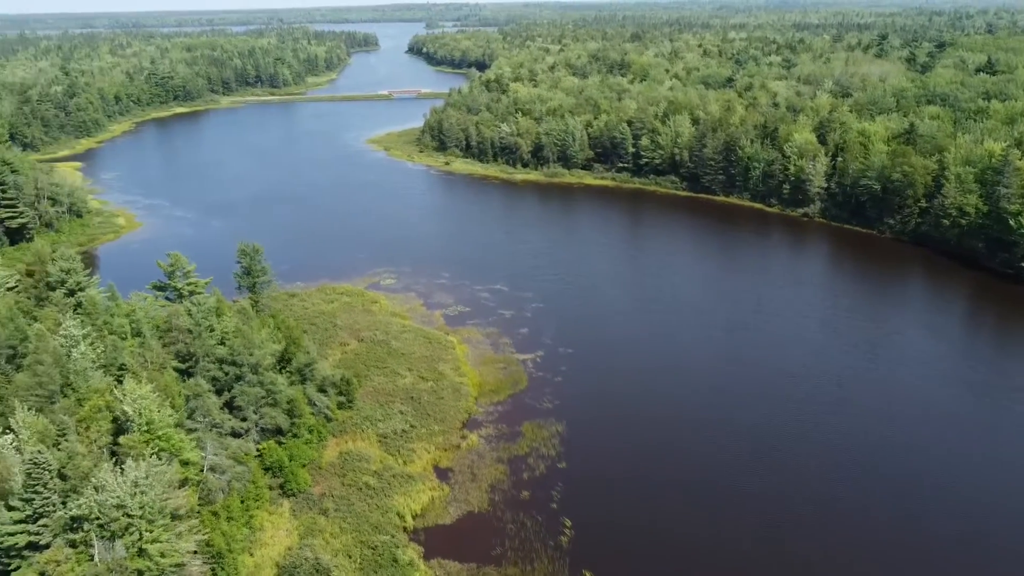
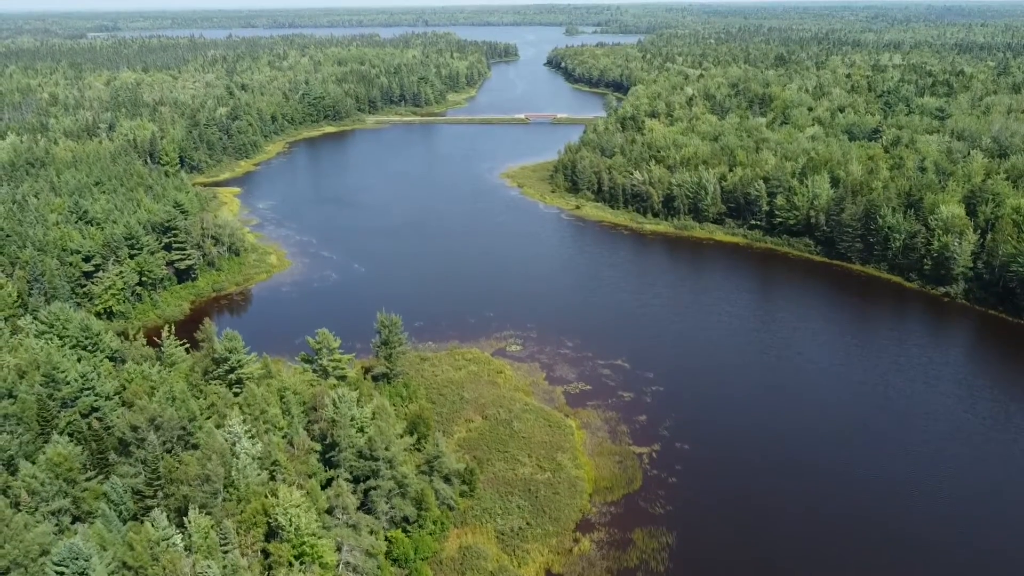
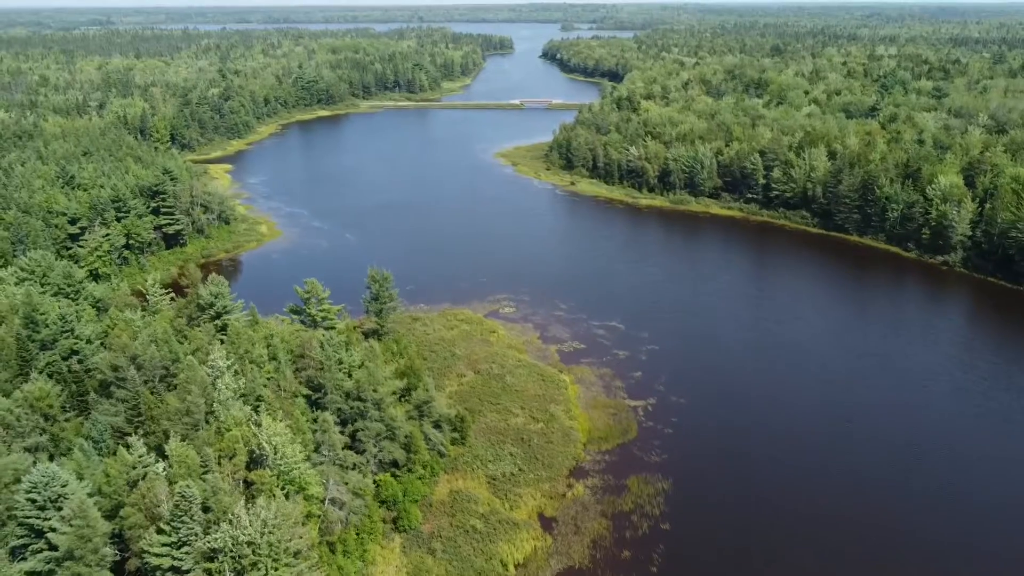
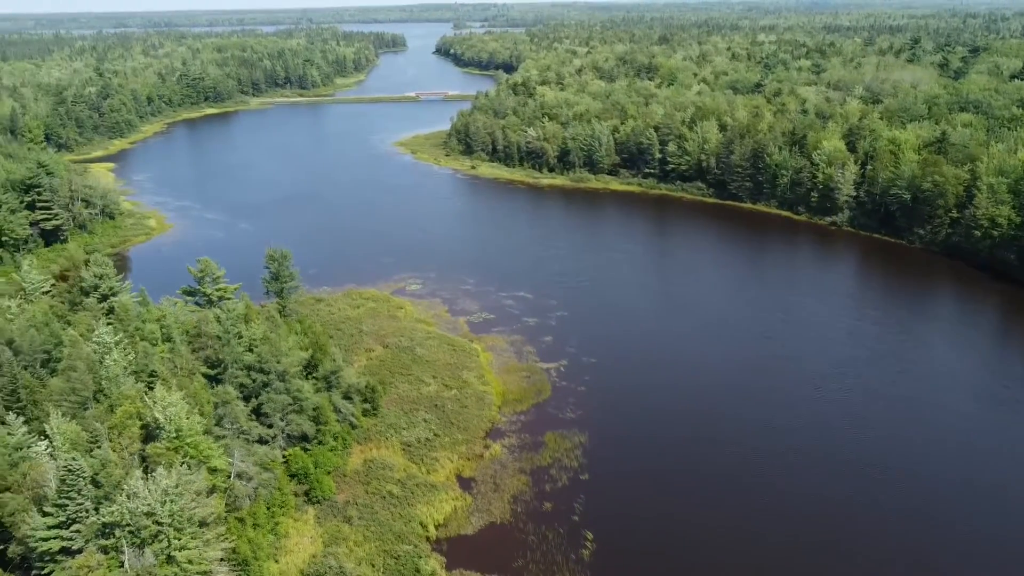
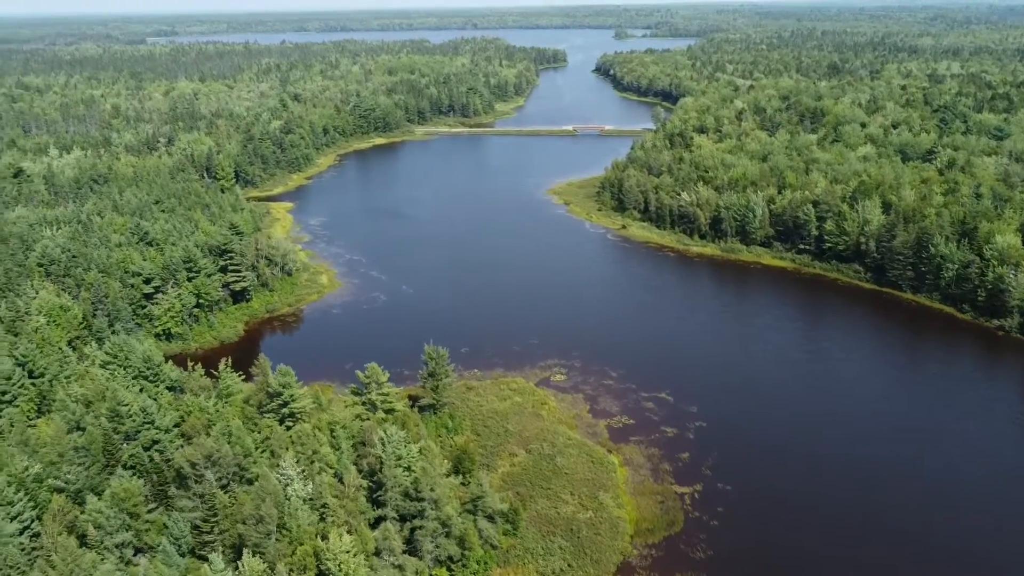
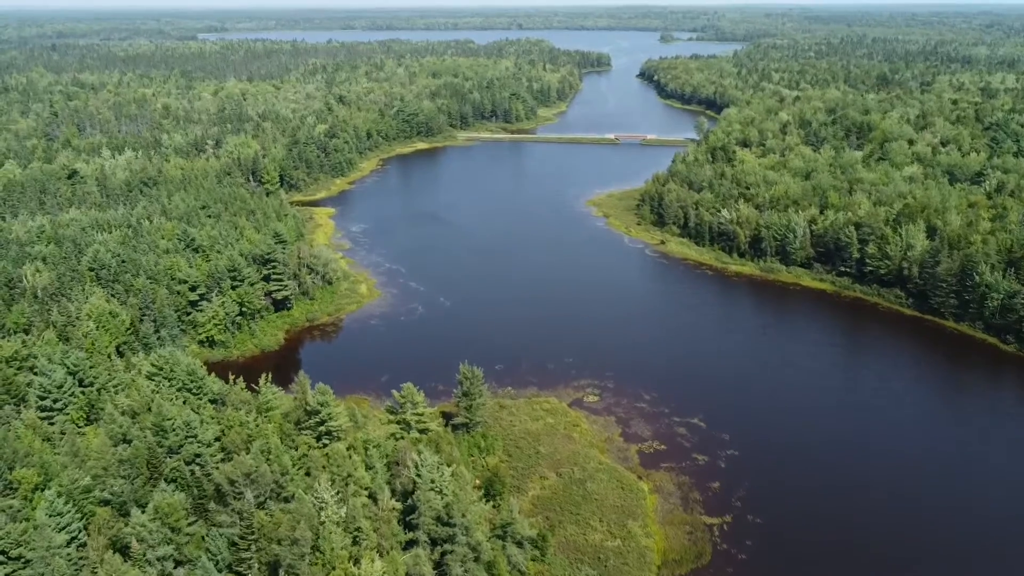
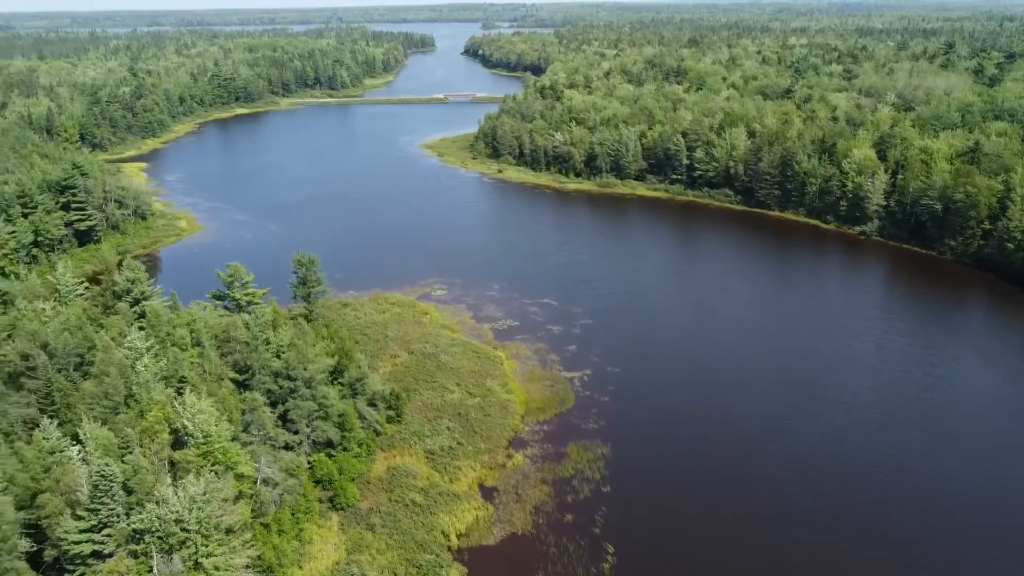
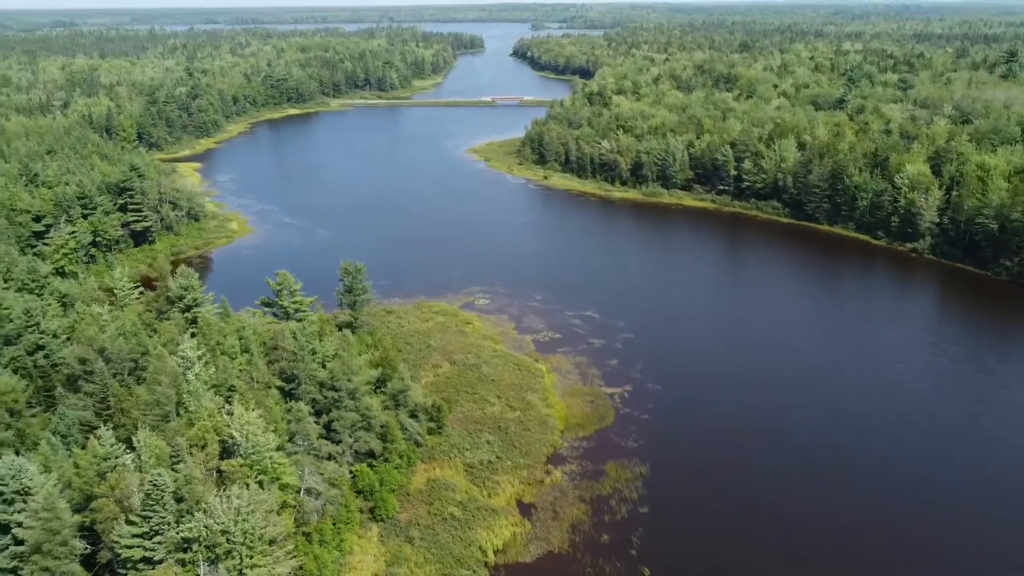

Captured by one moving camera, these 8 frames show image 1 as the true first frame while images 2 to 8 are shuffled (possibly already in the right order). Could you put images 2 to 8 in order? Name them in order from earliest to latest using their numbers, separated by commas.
4, 7, 8, 3, 2, 5, 6
